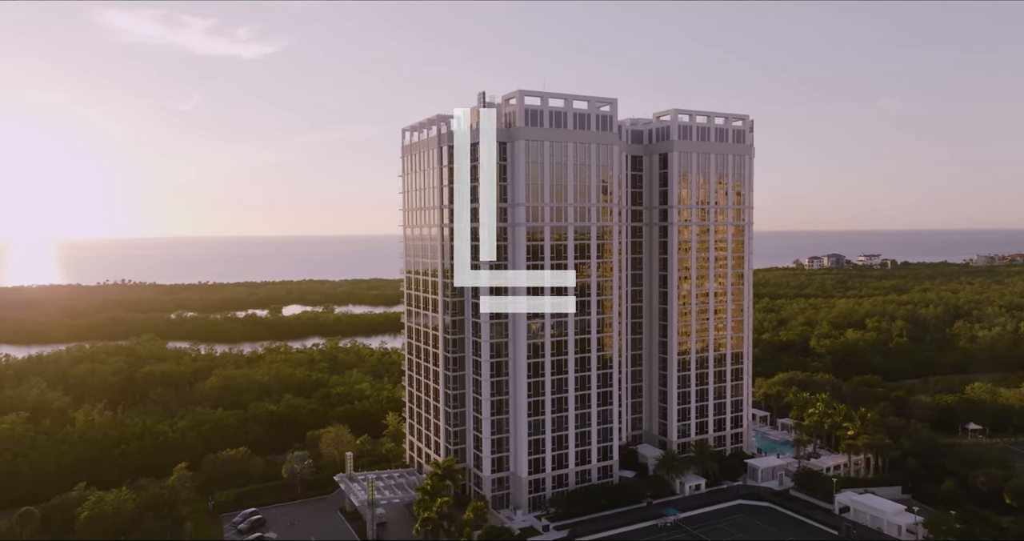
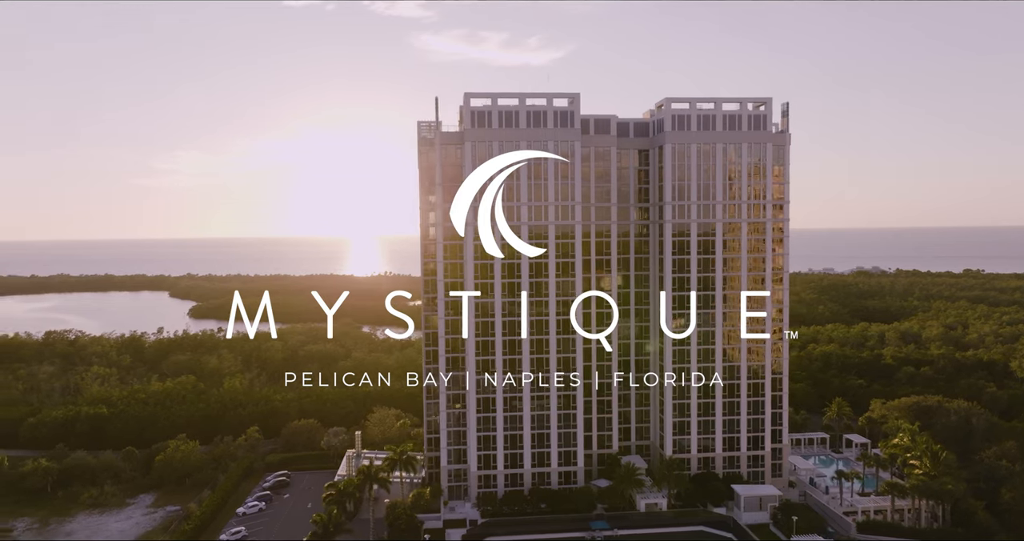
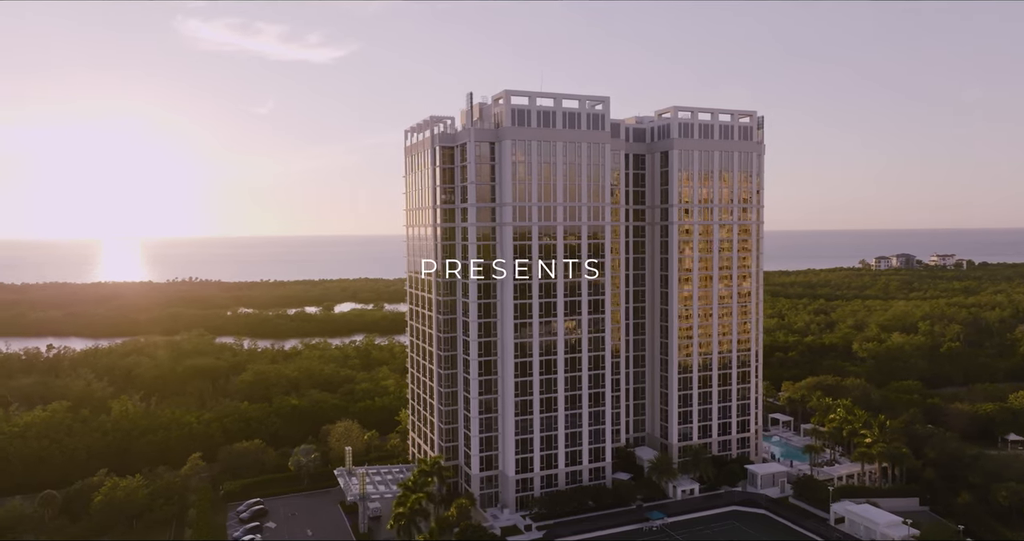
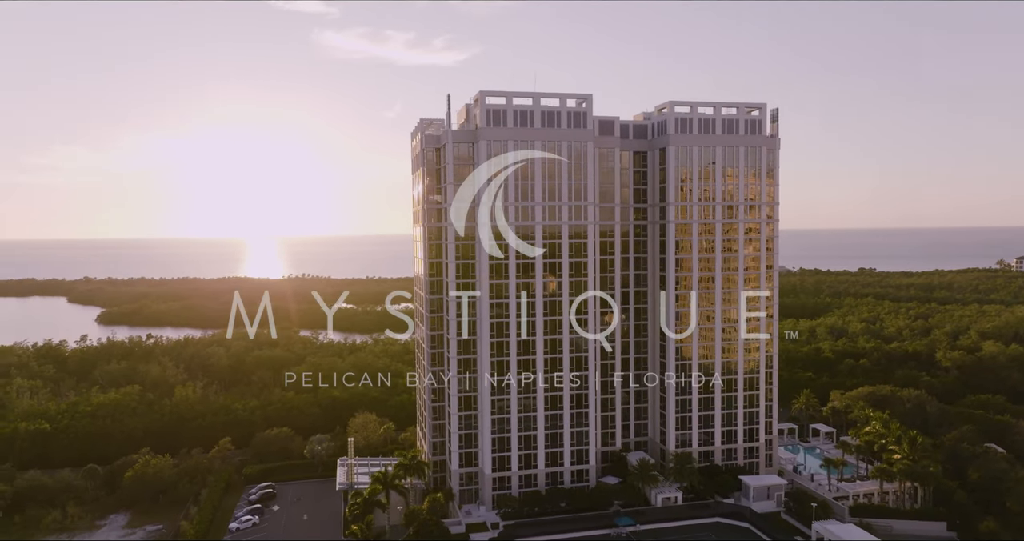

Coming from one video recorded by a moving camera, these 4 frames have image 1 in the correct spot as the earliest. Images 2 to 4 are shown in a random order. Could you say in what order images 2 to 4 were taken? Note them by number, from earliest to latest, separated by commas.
3, 4, 2
